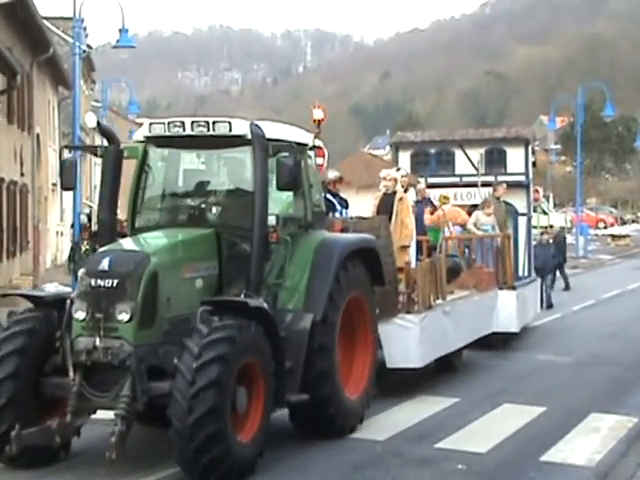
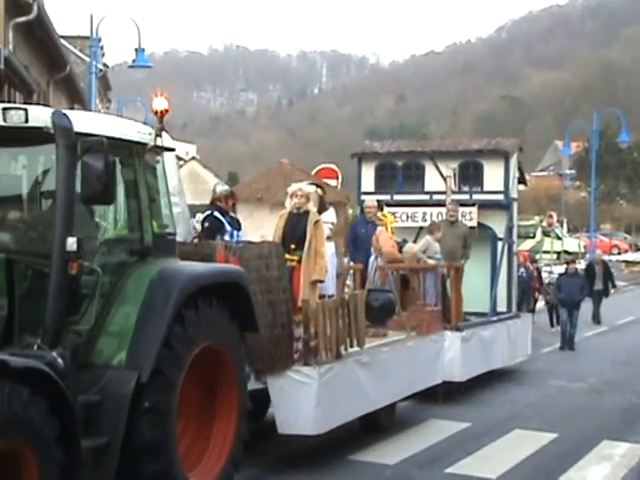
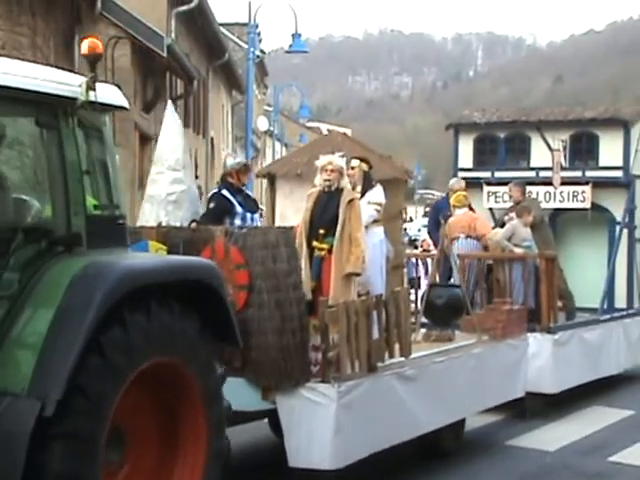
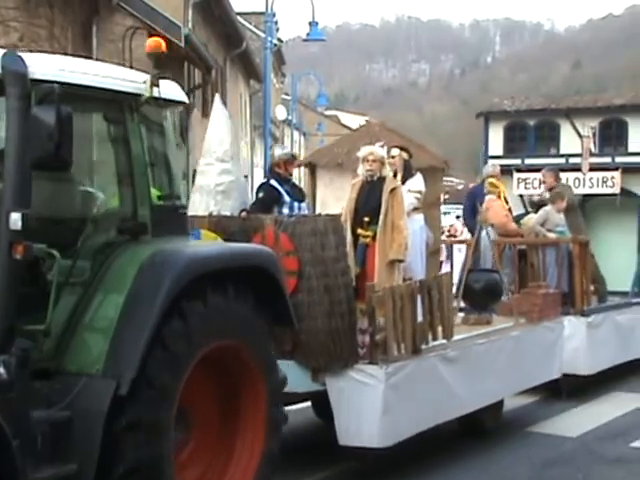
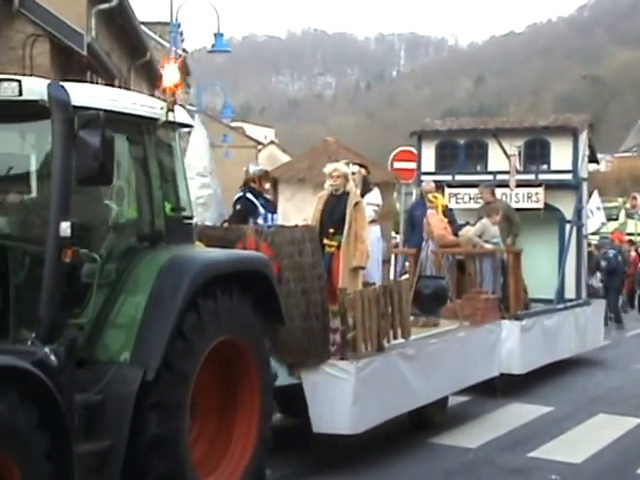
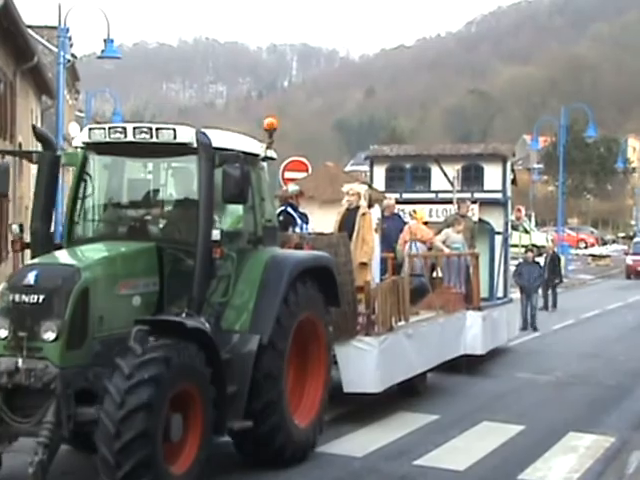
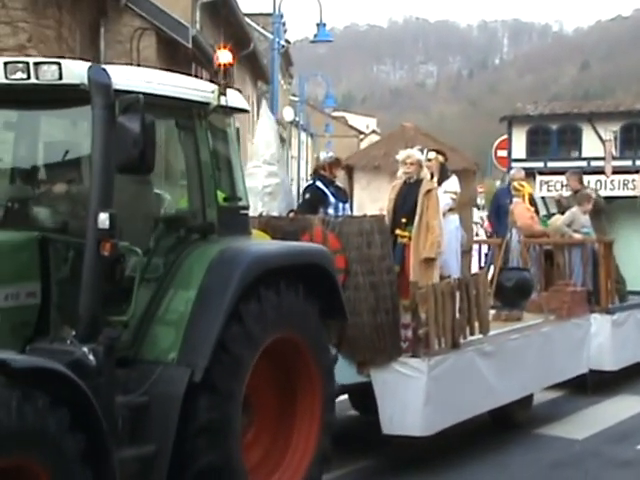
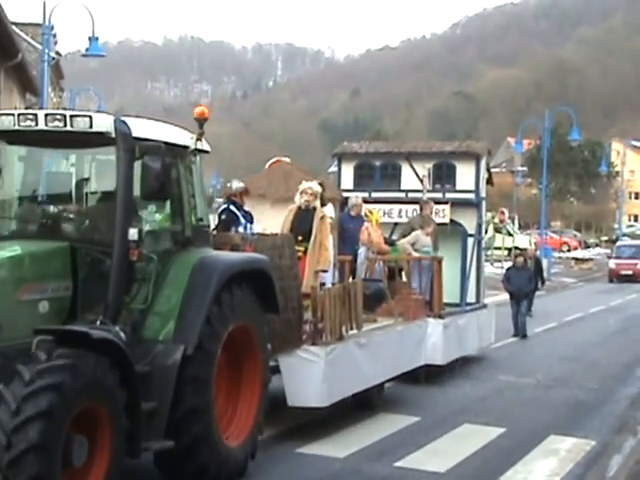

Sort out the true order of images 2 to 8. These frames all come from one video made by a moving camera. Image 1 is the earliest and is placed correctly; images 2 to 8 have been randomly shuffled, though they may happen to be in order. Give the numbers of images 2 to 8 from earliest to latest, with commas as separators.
6, 8, 2, 5, 7, 4, 3
